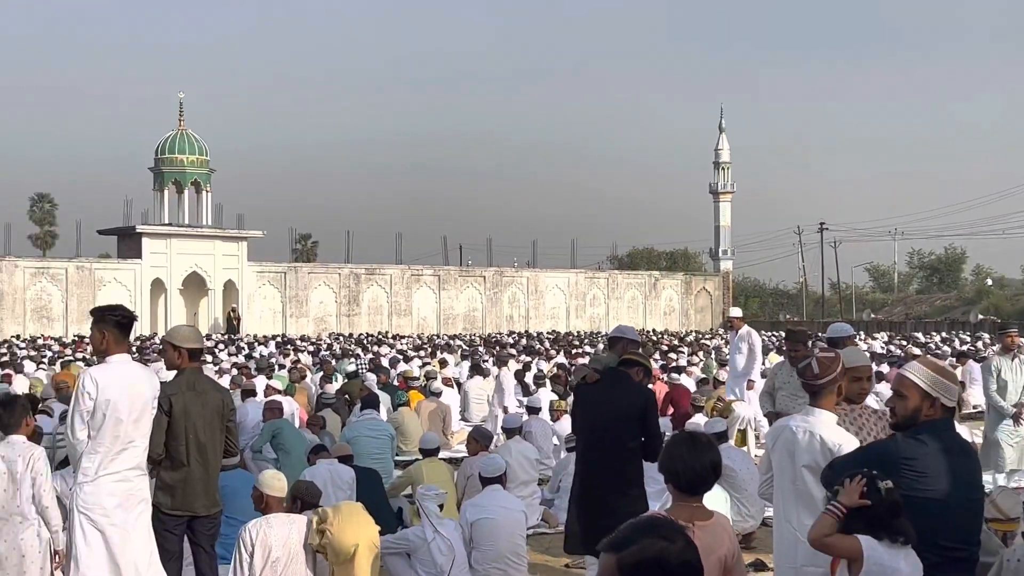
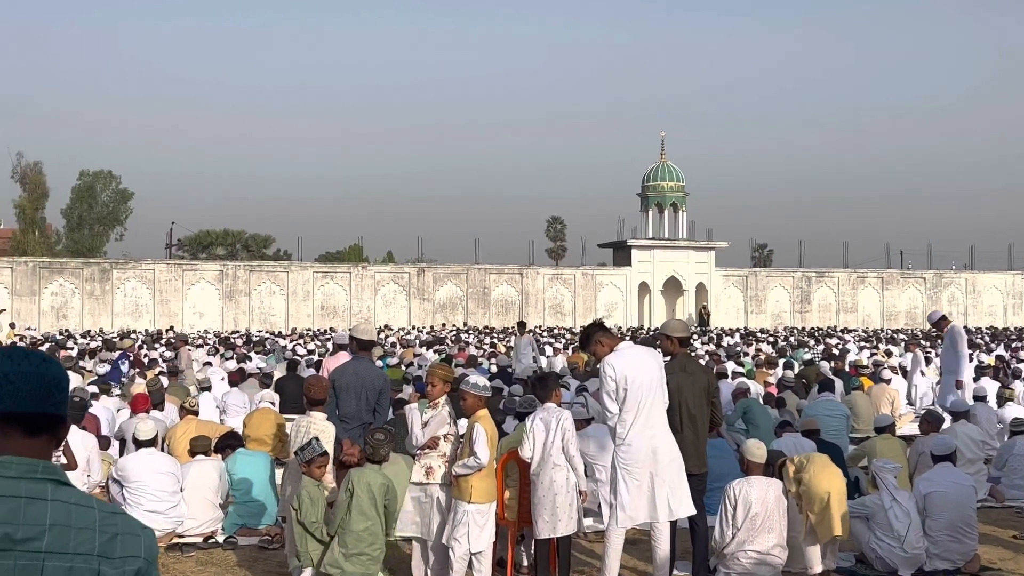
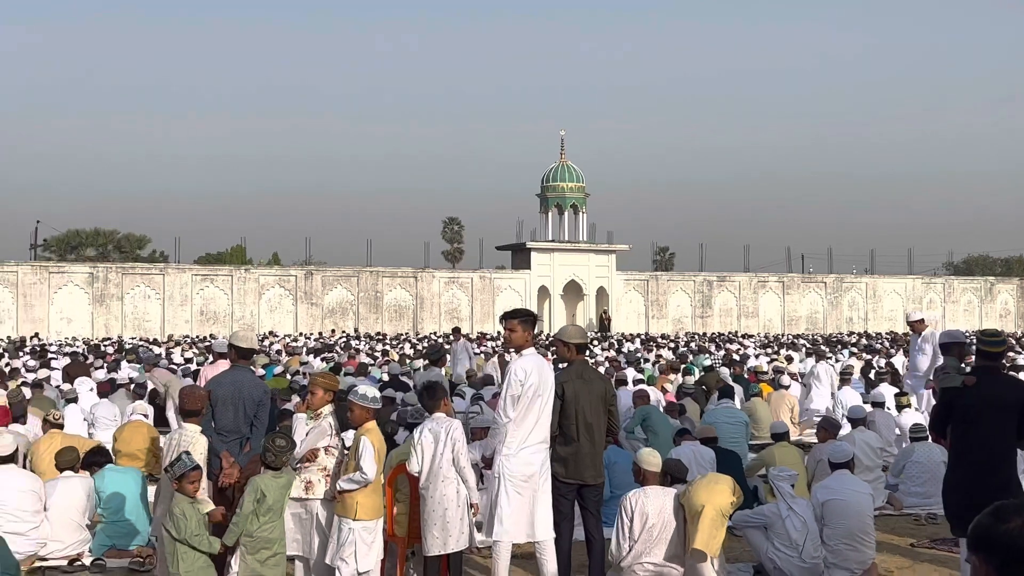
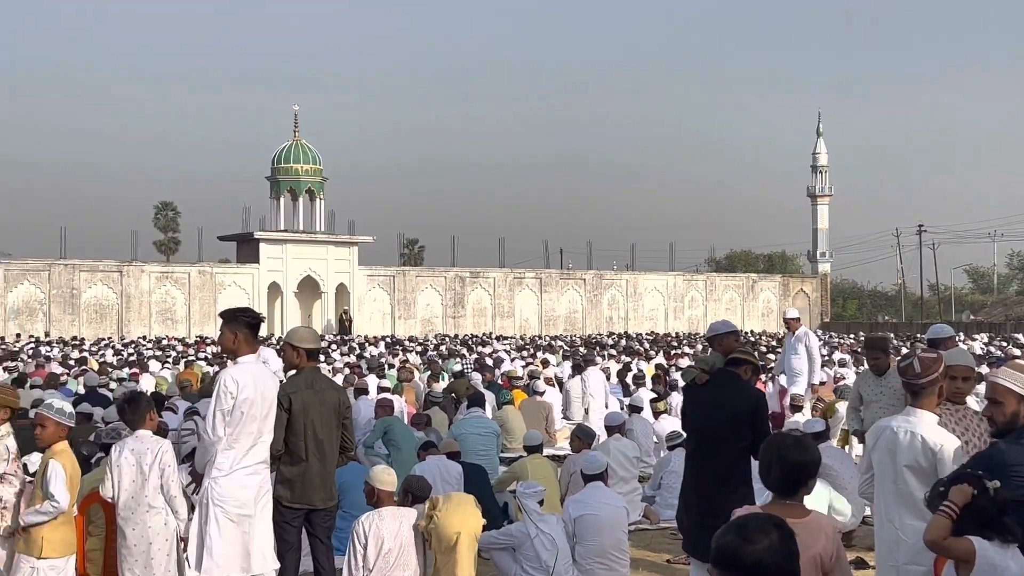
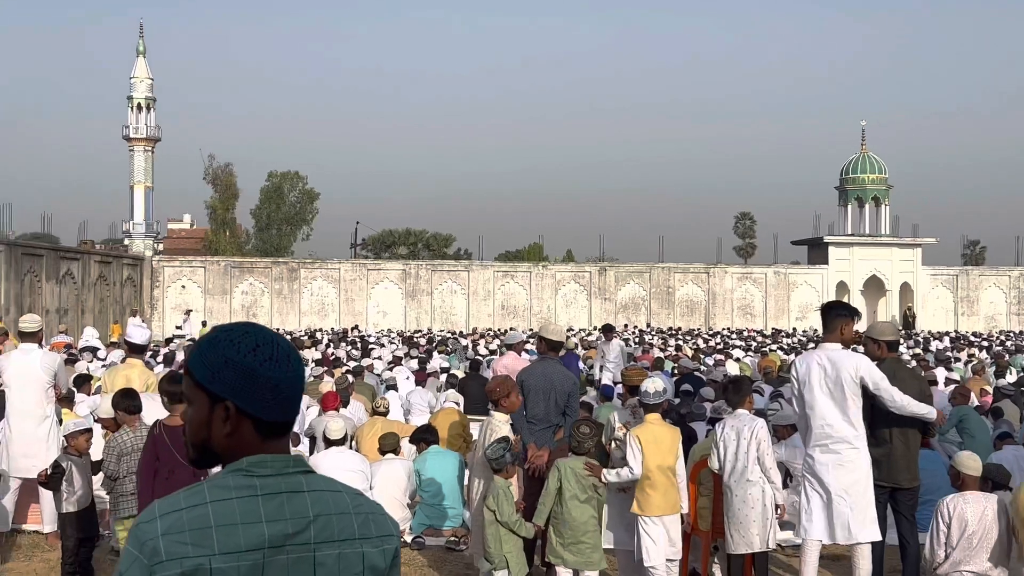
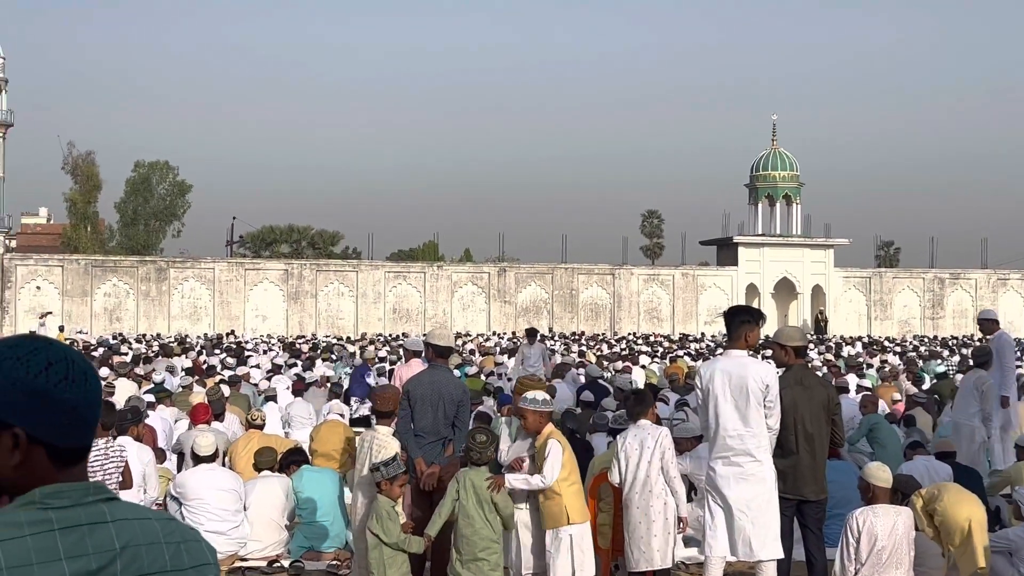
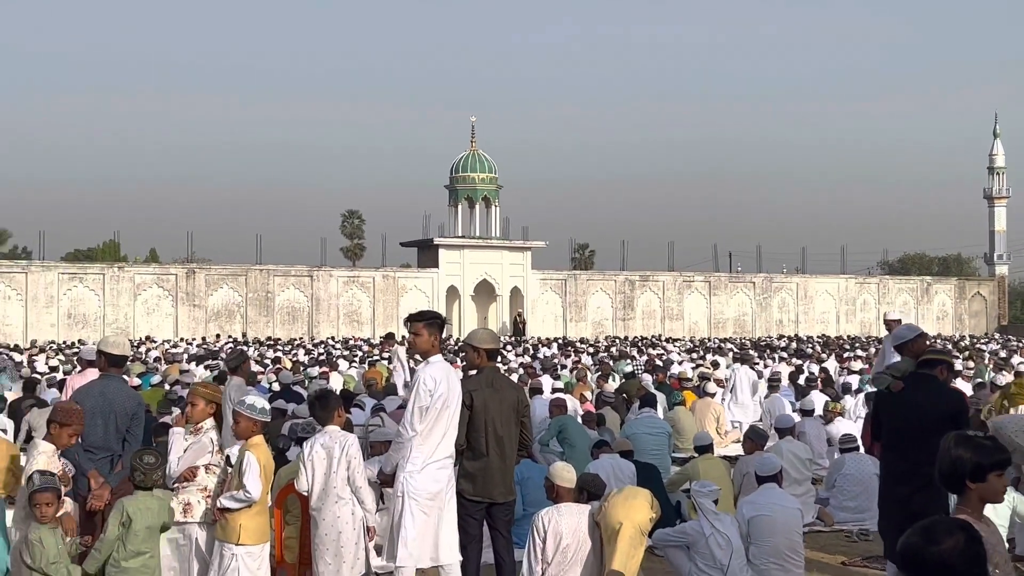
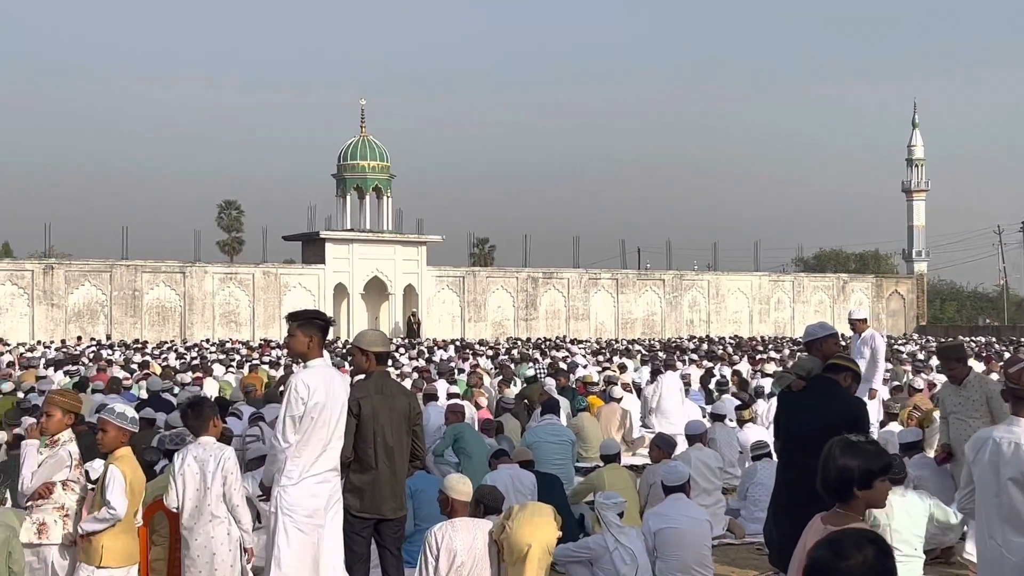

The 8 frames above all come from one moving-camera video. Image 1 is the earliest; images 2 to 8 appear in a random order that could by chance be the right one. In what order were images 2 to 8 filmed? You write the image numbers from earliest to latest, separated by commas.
4, 8, 7, 3, 2, 6, 5
